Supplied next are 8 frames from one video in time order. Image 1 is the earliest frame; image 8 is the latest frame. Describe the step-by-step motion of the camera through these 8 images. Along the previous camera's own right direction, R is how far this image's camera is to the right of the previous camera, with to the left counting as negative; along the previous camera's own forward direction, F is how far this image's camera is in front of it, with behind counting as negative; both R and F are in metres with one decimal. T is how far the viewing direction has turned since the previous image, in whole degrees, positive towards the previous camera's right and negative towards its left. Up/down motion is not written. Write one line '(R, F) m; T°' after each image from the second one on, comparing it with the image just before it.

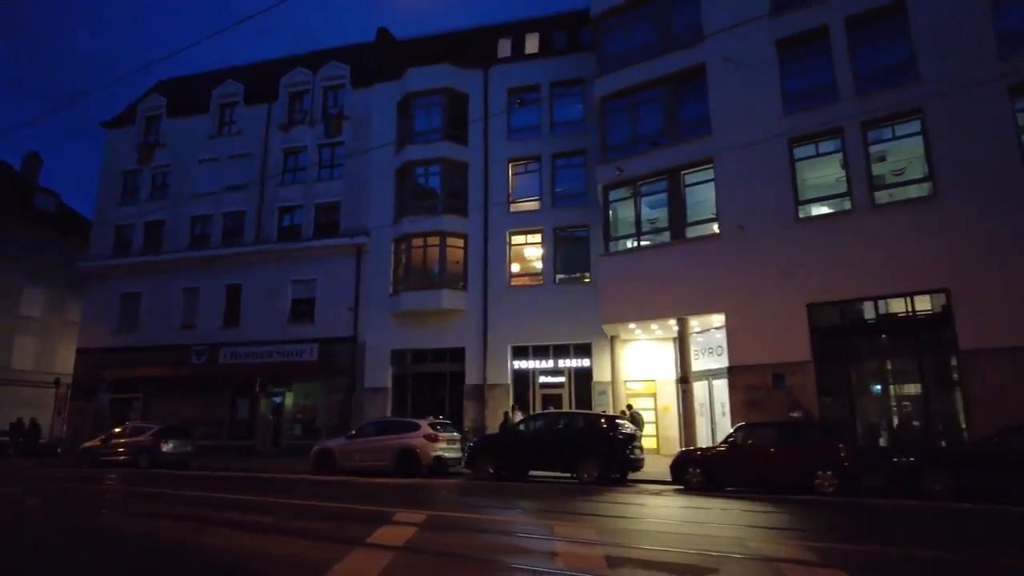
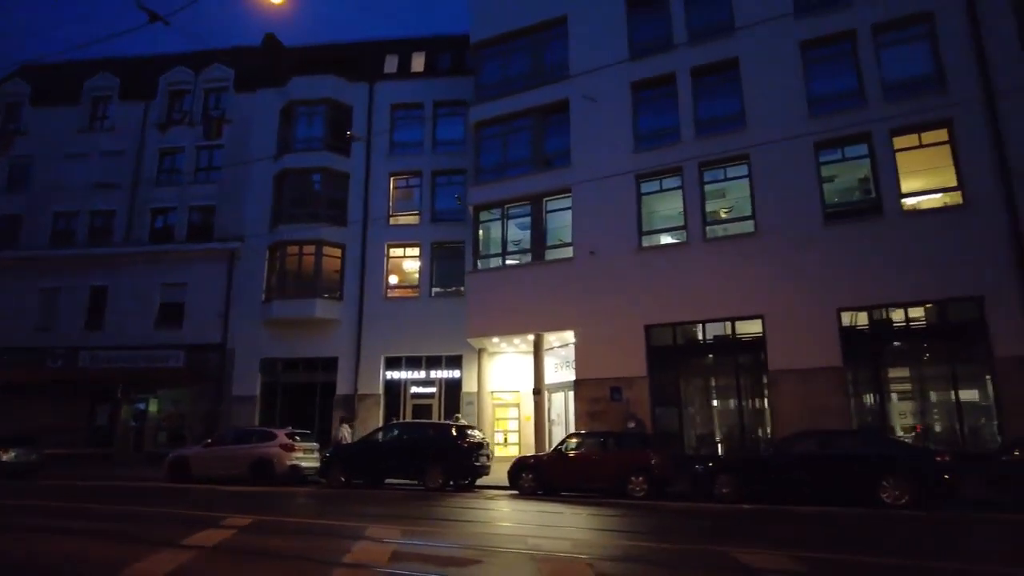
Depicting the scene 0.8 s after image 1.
(+1.1, -1.2) m; +8°
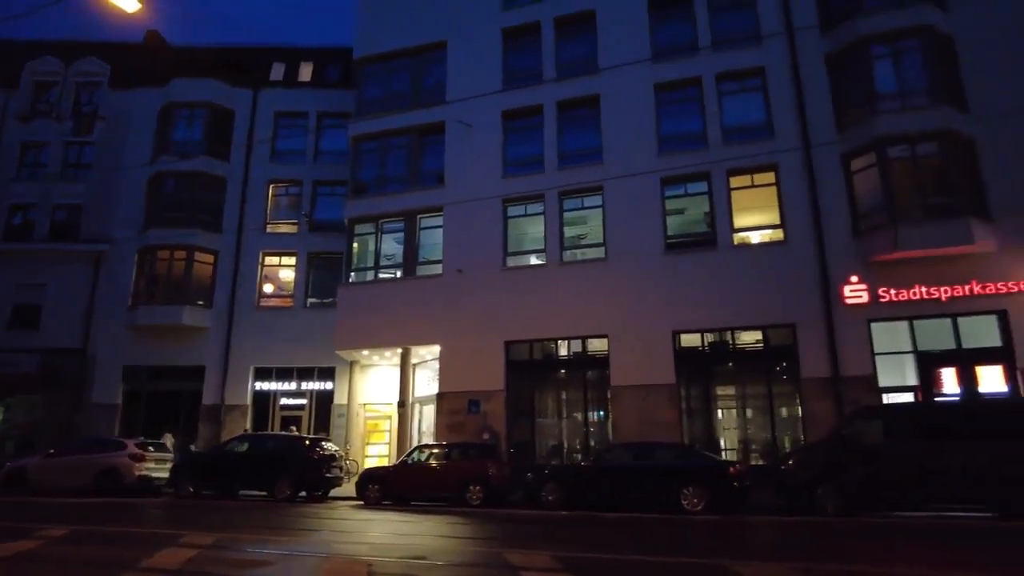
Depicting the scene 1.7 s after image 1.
(+1.3, -1.0) m; +8°
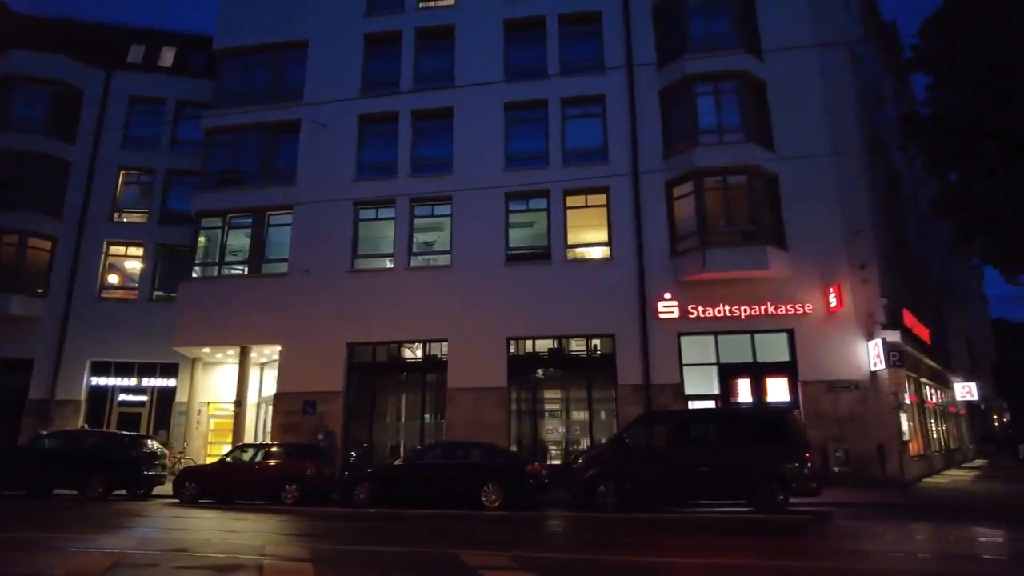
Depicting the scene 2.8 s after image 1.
(+1.7, -0.9) m; +9°
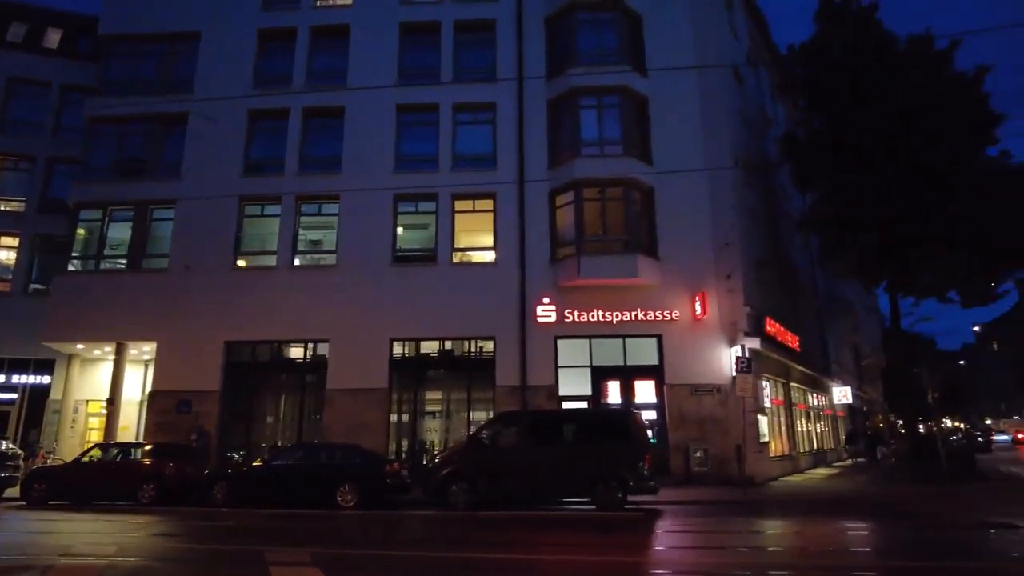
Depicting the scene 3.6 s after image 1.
(+1.6, -0.5) m; +6°
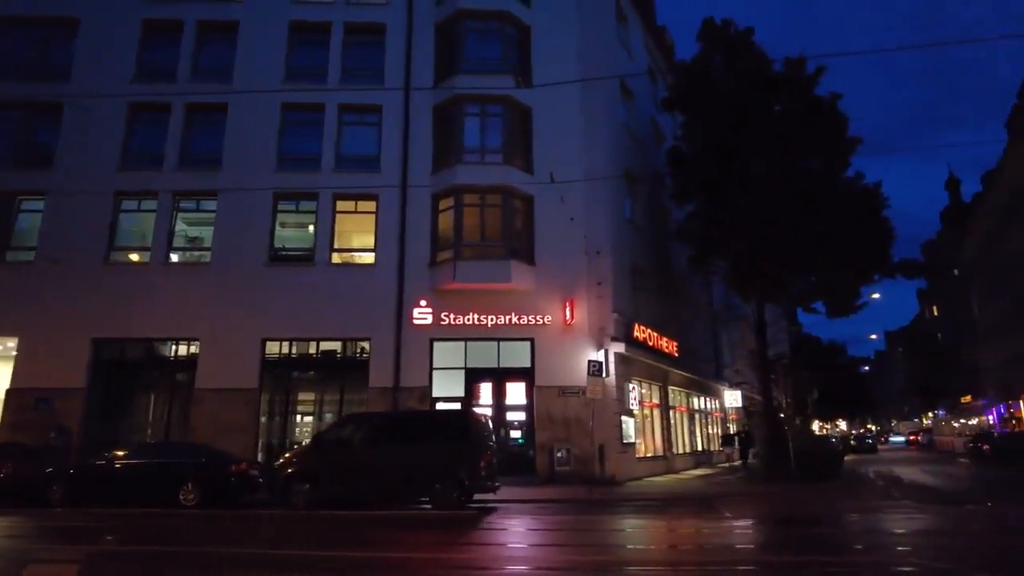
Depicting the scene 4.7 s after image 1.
(+2.1, -0.5) m; +5°
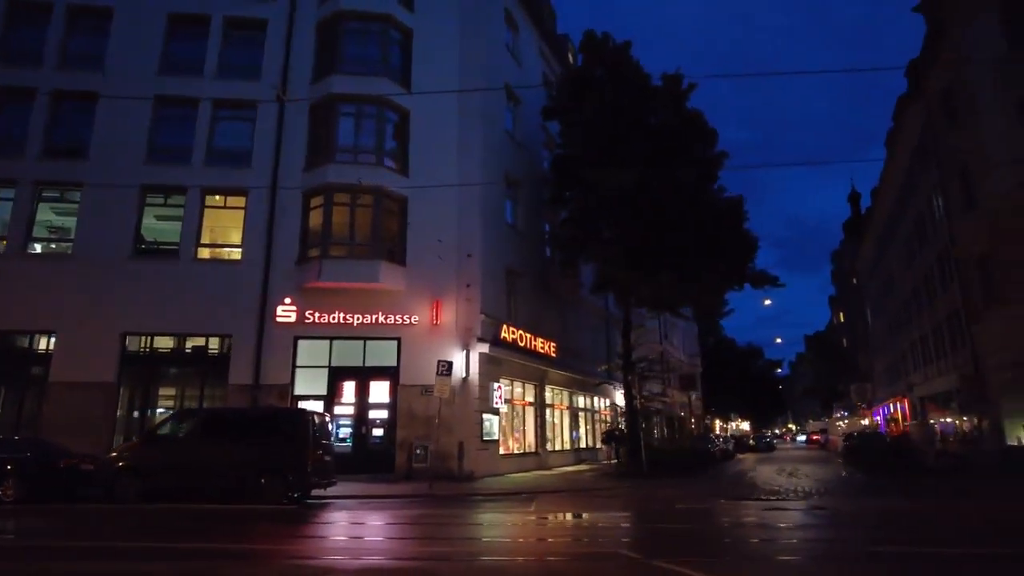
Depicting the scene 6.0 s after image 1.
(+2.5, -0.7) m; +5°
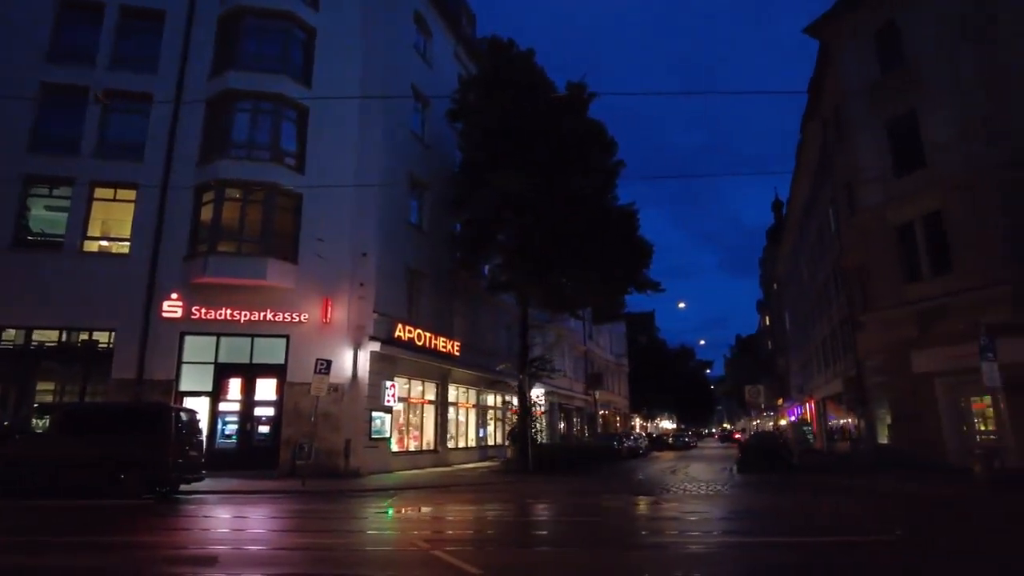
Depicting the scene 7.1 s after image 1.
(+1.9, -0.6) m; +4°
